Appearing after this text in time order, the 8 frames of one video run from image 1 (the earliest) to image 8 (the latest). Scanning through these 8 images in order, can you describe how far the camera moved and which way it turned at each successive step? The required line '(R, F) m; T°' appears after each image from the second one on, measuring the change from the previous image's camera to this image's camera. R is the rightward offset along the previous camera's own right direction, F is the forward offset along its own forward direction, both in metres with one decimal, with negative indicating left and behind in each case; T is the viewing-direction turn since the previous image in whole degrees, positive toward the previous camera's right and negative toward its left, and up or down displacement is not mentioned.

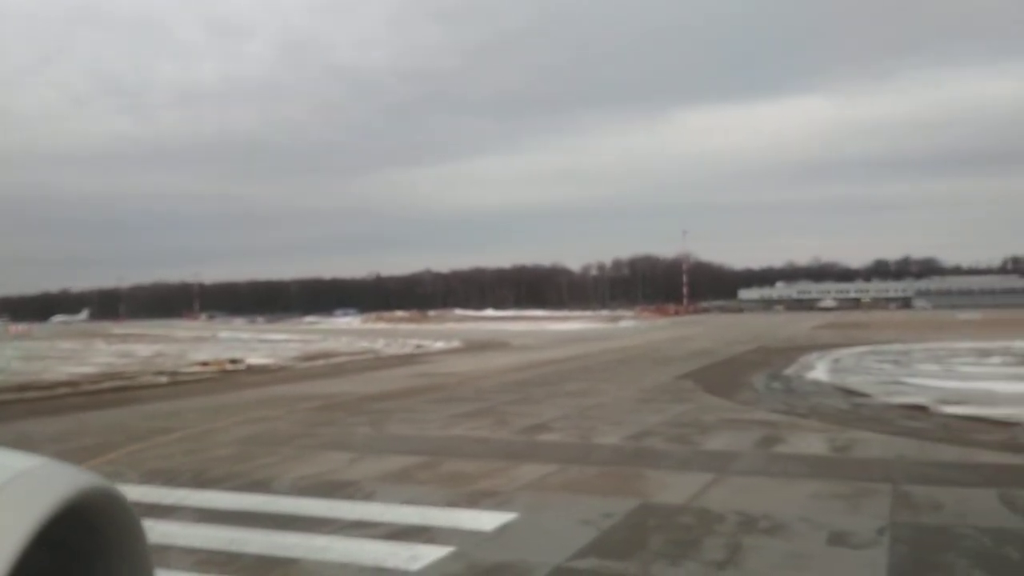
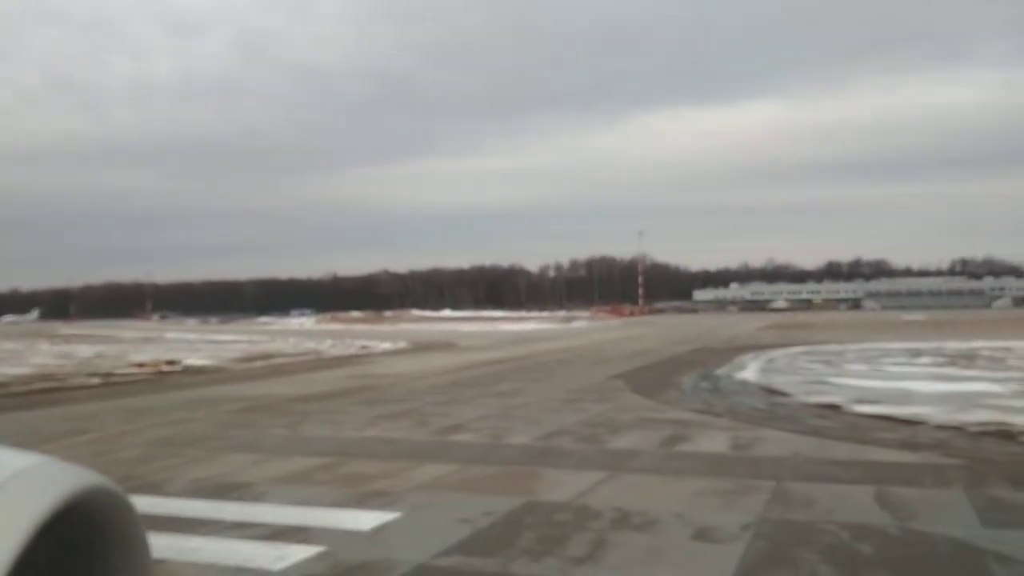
(+0.6, -0.1) m; +3°
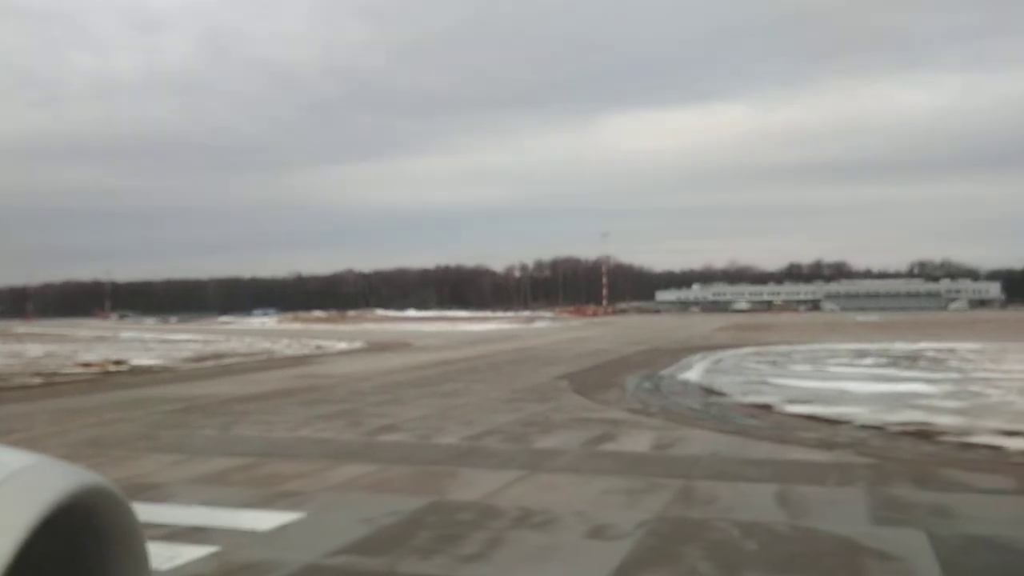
(+0.5, -0.1) m; +2°
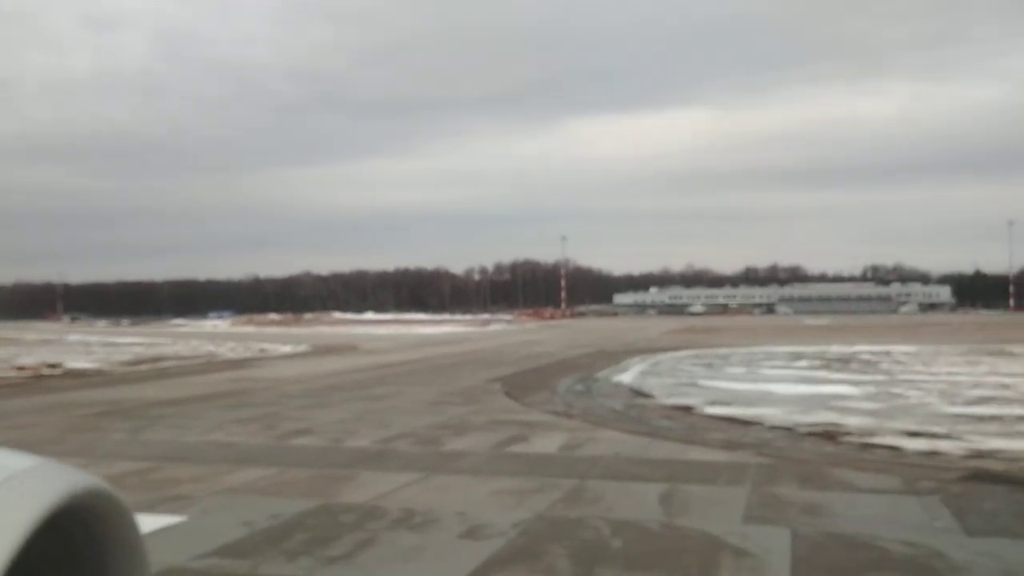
(+0.6, -0.1) m; +2°
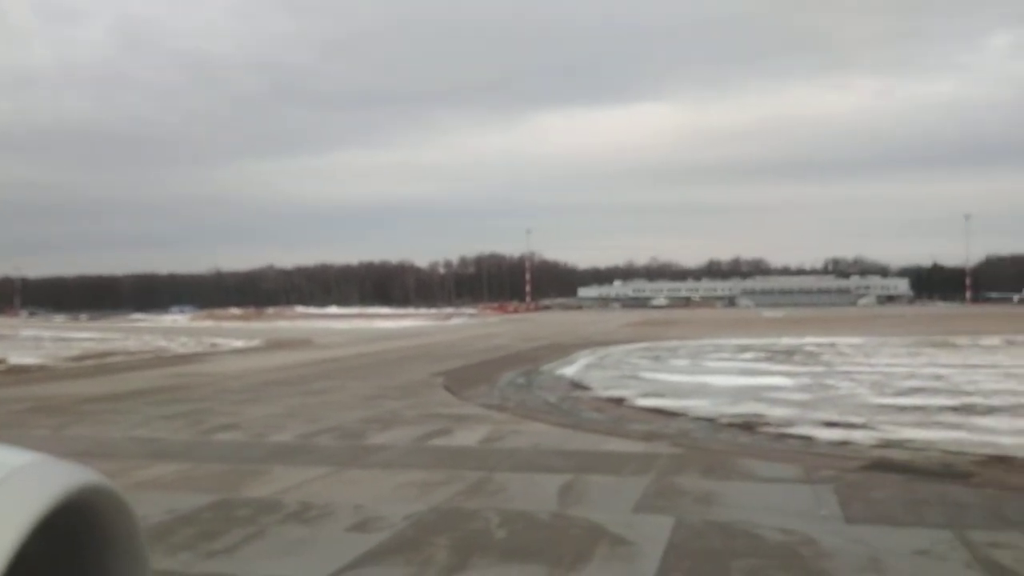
(+0.5, -0.1) m; +2°
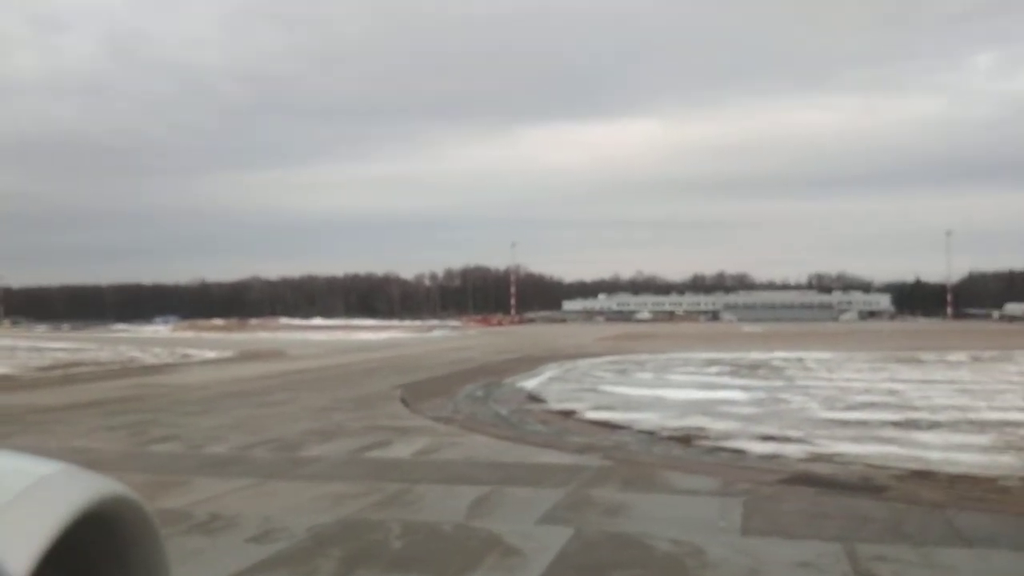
(+0.6, -0.1) m; +1°
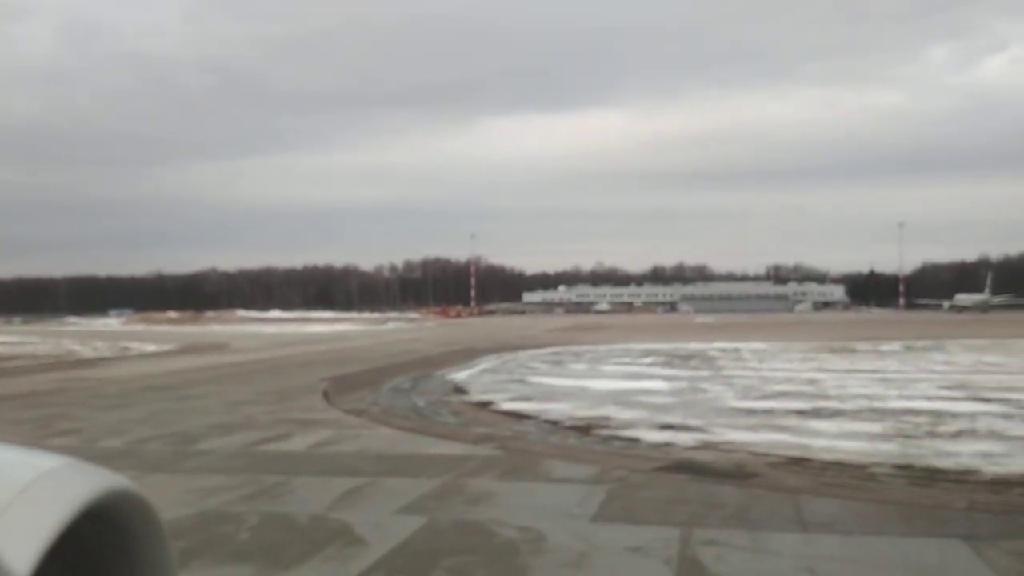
(+0.8, -0.1) m; +2°
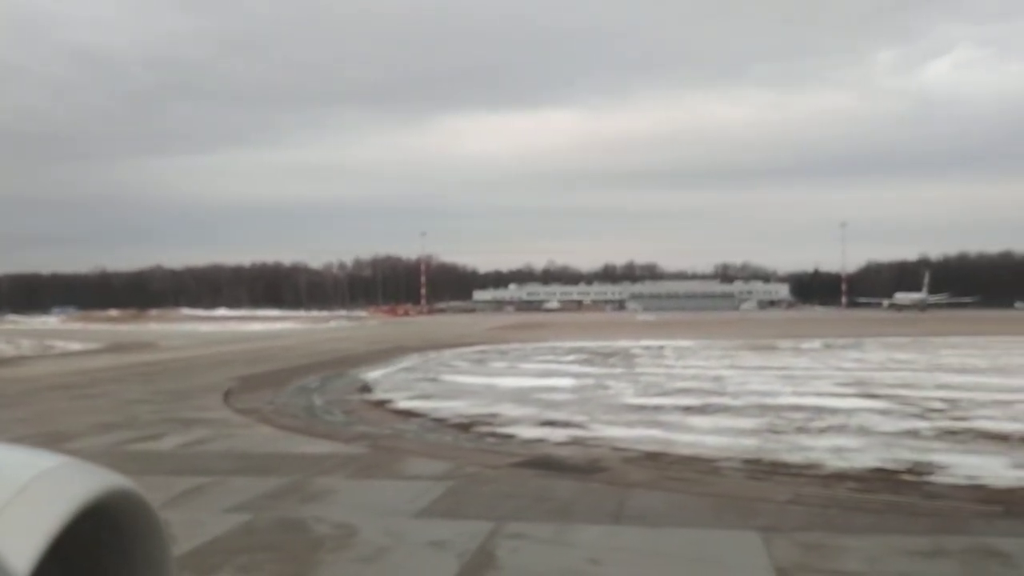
(+0.9, -0.2) m; +3°
